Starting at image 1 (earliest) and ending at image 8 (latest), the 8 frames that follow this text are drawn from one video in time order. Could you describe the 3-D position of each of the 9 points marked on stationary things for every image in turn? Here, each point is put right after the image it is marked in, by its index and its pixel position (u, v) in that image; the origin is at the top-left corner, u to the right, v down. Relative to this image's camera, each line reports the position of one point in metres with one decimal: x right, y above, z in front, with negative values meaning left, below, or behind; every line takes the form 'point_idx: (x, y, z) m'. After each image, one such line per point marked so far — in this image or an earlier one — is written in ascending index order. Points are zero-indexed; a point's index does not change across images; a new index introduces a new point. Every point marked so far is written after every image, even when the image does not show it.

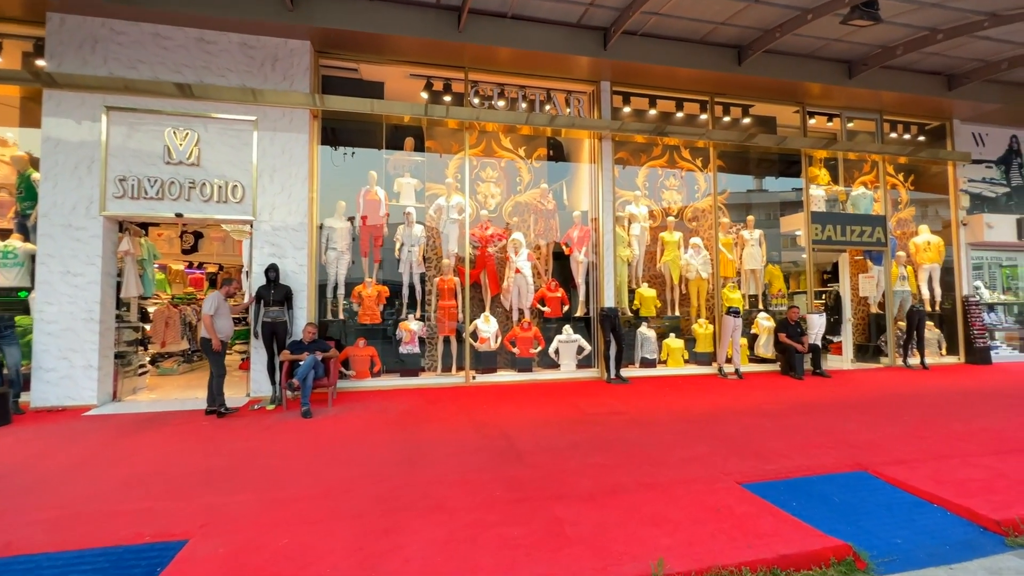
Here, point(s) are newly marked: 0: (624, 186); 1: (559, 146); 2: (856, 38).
0: (+2.0, +1.8, +8.5) m
1: (+0.9, +2.5, +8.3) m
2: (+5.3, +3.9, +7.2) m
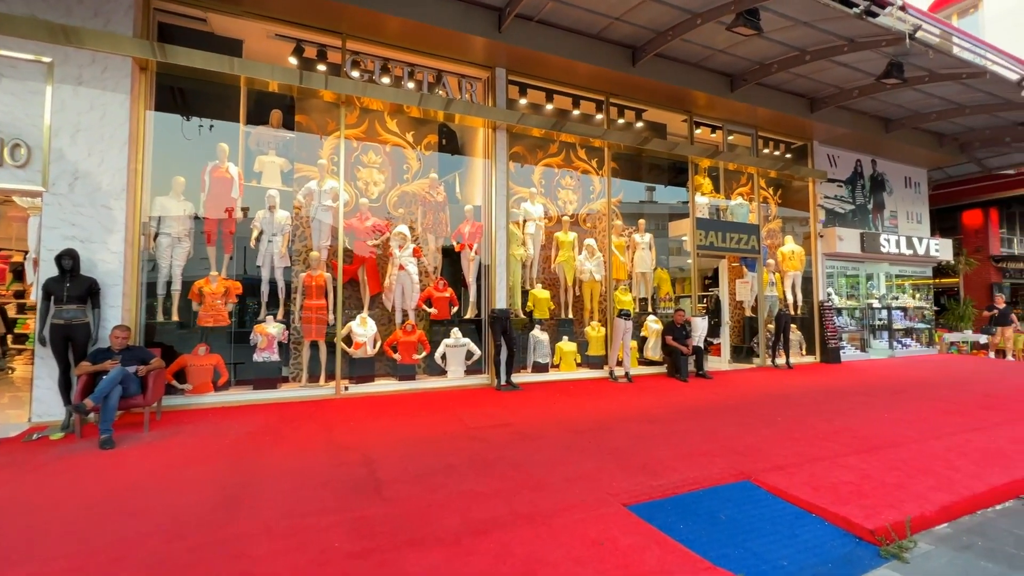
0: (+0.1, +1.8, +8.1) m
1: (-1.0, +2.5, +7.6) m
2: (+3.6, +3.8, +7.5) m
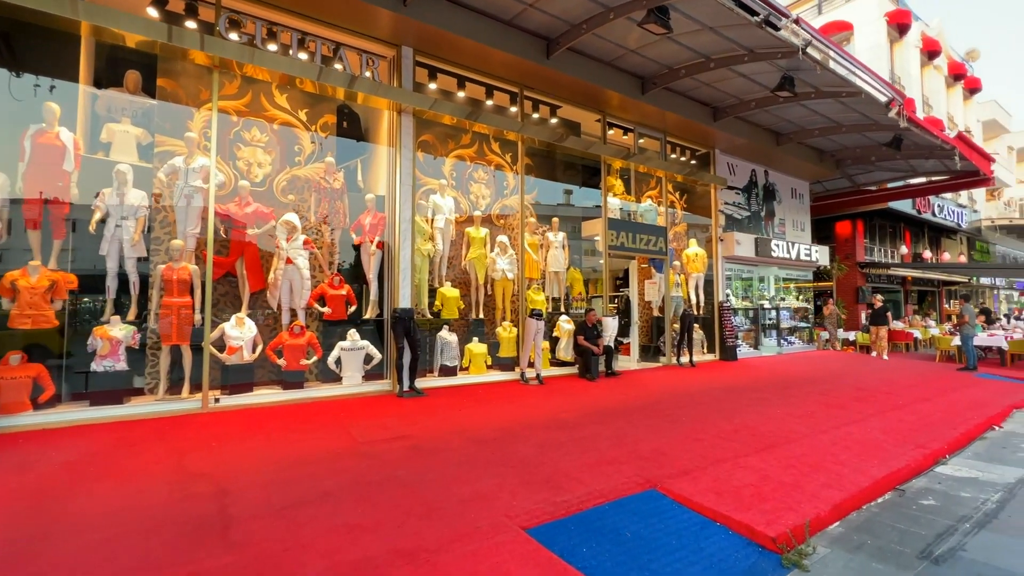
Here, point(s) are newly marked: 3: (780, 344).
0: (-1.4, +1.8, +7.6) m
1: (-2.3, +2.5, +6.9) m
2: (+2.2, +3.8, +7.6) m
3: (+7.2, -1.5, +12.7) m
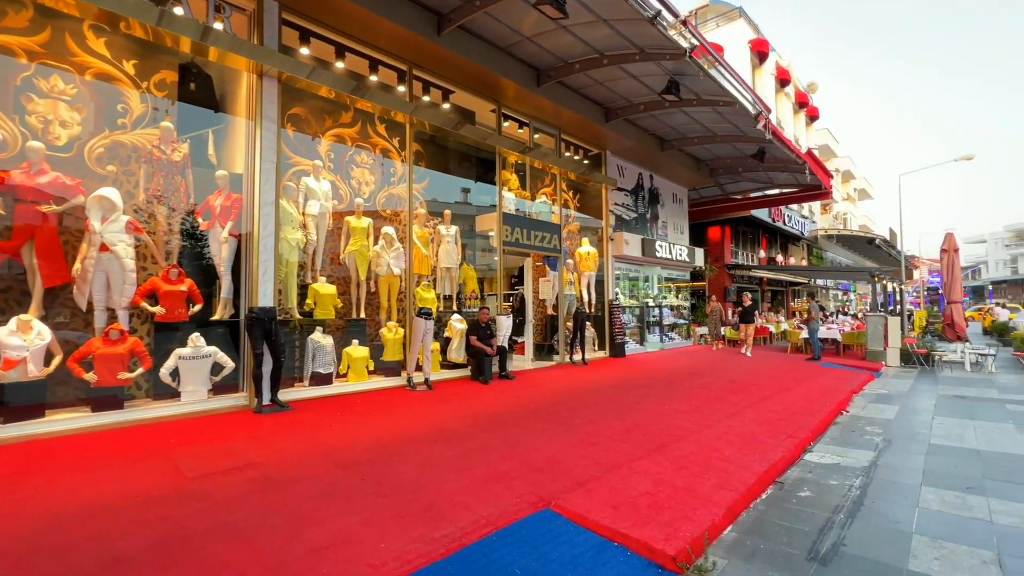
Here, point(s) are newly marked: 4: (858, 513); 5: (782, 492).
0: (-3.0, +1.9, +6.6) m
1: (-3.8, +2.6, +5.8) m
2: (+0.5, +3.8, +7.3) m
3: (+4.3, -1.5, +13.4) m
4: (+2.4, -1.6, +3.3) m
5: (+2.1, -1.6, +3.7) m
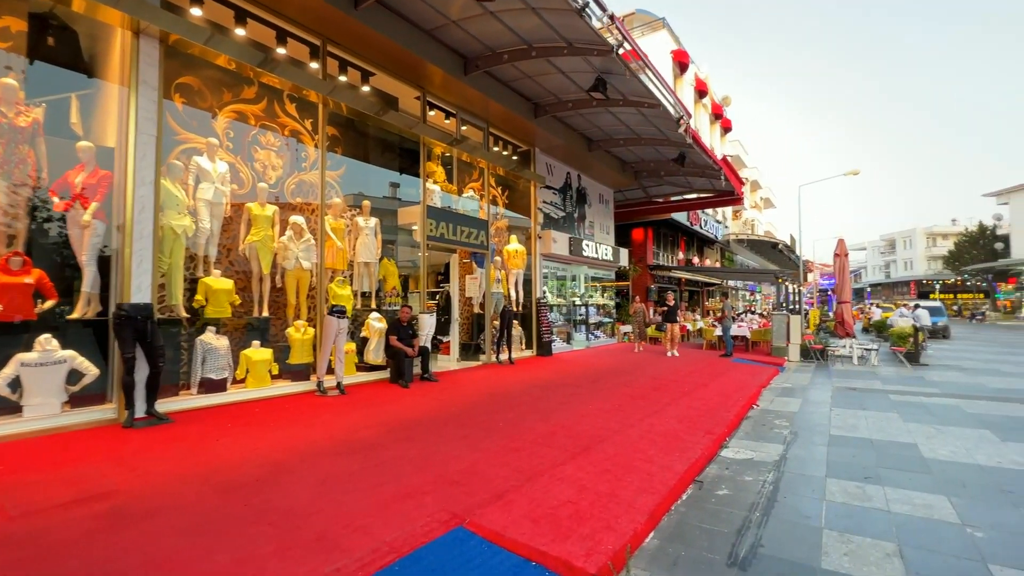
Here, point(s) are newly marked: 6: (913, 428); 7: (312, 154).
0: (-4.0, +2.0, +5.8) m
1: (-4.6, +2.7, +4.8) m
2: (-0.6, +3.9, +7.0) m
3: (+2.2, -1.4, +13.6) m
4: (+1.8, -1.6, +3.3) m
5: (+1.5, -1.6, +3.7) m
6: (+4.7, -1.7, +5.5) m
7: (-3.0, +2.0, +7.0) m
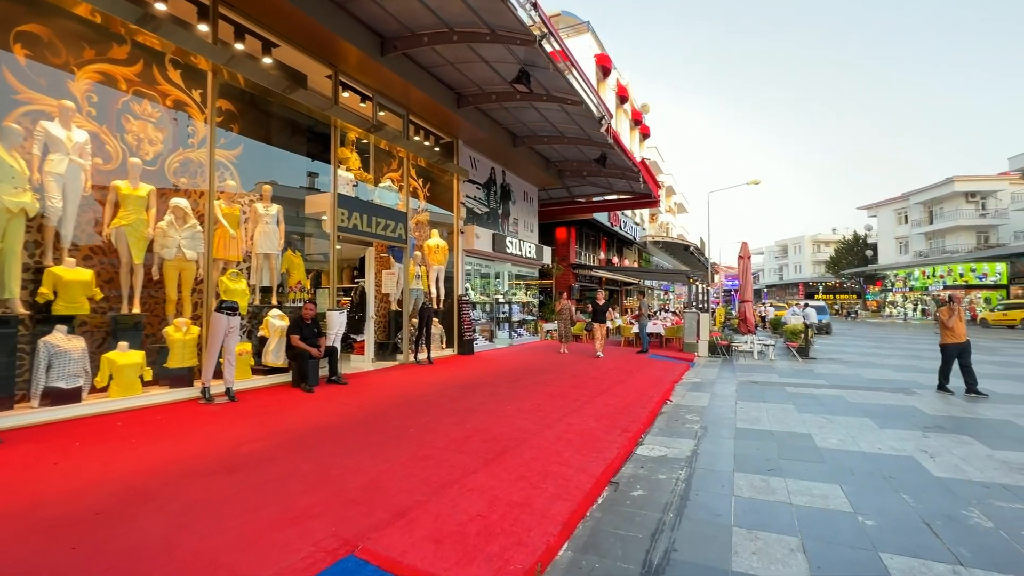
0: (-4.9, +2.1, +4.8) m
1: (-5.4, +2.8, +3.8) m
2: (-1.7, +4.0, +6.5) m
3: (0.0, -1.4, +13.5) m
4: (+1.2, -1.5, +3.3) m
5: (+0.8, -1.6, +3.6) m
6: (+3.7, -1.6, +5.9) m
7: (-4.1, +2.1, +6.2) m
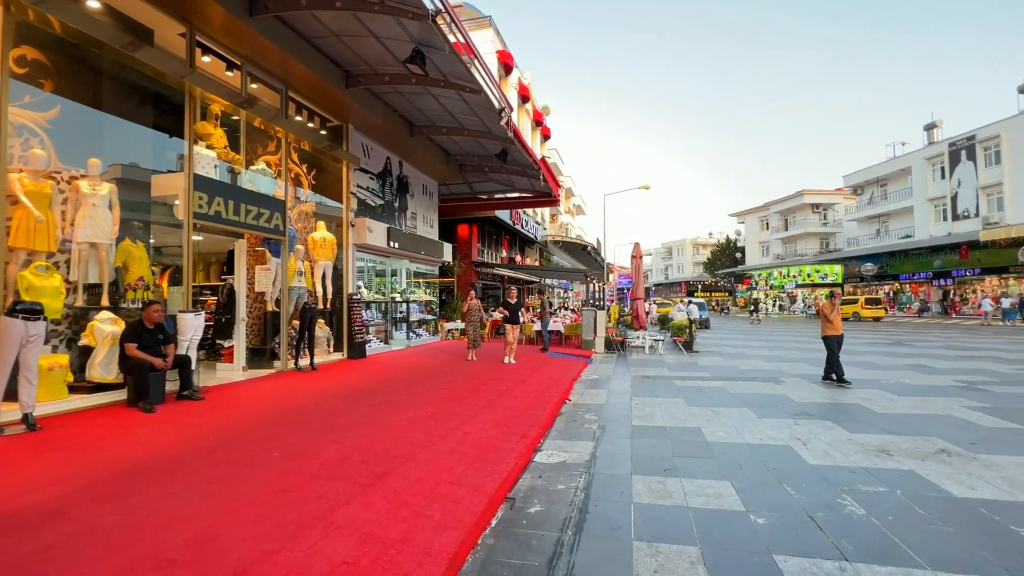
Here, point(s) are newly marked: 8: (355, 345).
0: (-5.8, +2.1, +3.3) m
1: (-6.1, +2.8, +2.2) m
2: (-3.1, +4.0, +5.6) m
3: (-2.8, -1.3, +12.8) m
4: (+0.5, -1.5, +3.0) m
5: (0.0, -1.5, +3.2) m
6: (+2.4, -1.6, +6.1) m
7: (-5.3, +2.1, +4.8) m
8: (-3.3, -1.2, +9.8) m
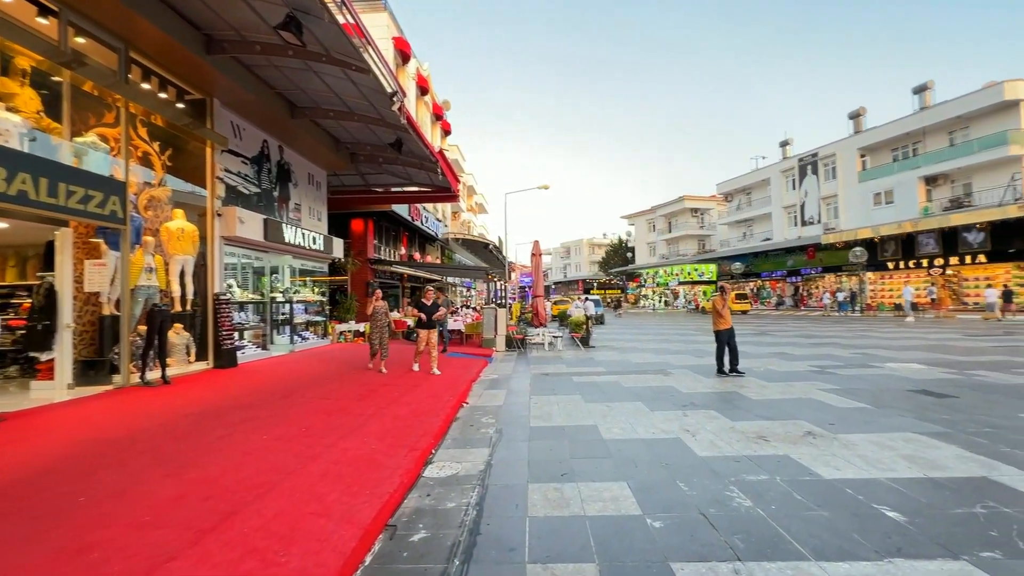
0: (-6.4, +2.1, +1.6) m
1: (-6.5, +2.8, +0.5) m
2: (-4.2, +4.0, +4.5) m
3: (-5.4, -1.3, +11.5) m
4: (-0.2, -1.5, +2.7) m
5: (-0.7, -1.5, +2.8) m
6: (+1.0, -1.6, +6.1) m
7: (-6.3, +2.1, +3.2) m
8: (-5.3, -1.2, +8.6) m
